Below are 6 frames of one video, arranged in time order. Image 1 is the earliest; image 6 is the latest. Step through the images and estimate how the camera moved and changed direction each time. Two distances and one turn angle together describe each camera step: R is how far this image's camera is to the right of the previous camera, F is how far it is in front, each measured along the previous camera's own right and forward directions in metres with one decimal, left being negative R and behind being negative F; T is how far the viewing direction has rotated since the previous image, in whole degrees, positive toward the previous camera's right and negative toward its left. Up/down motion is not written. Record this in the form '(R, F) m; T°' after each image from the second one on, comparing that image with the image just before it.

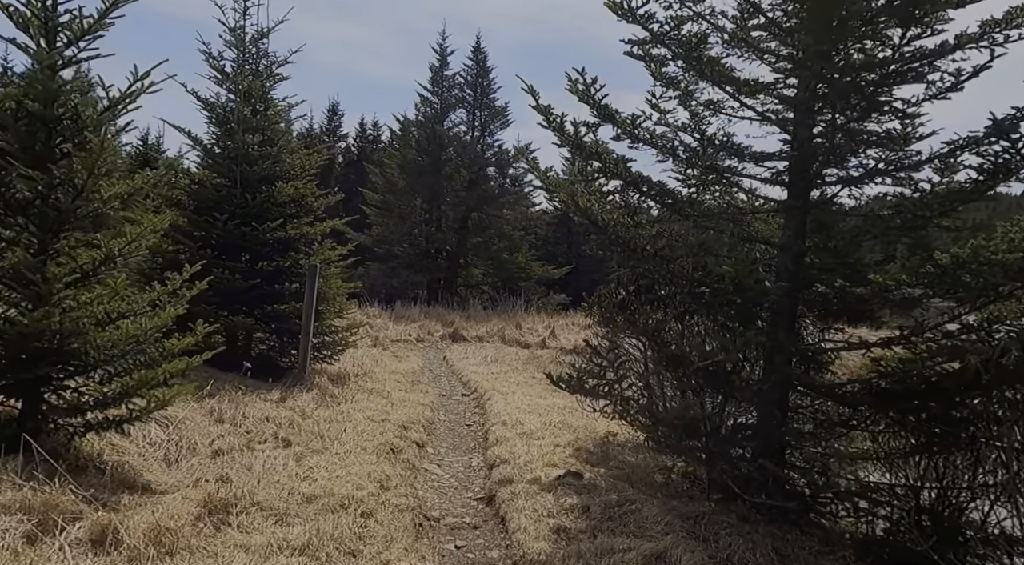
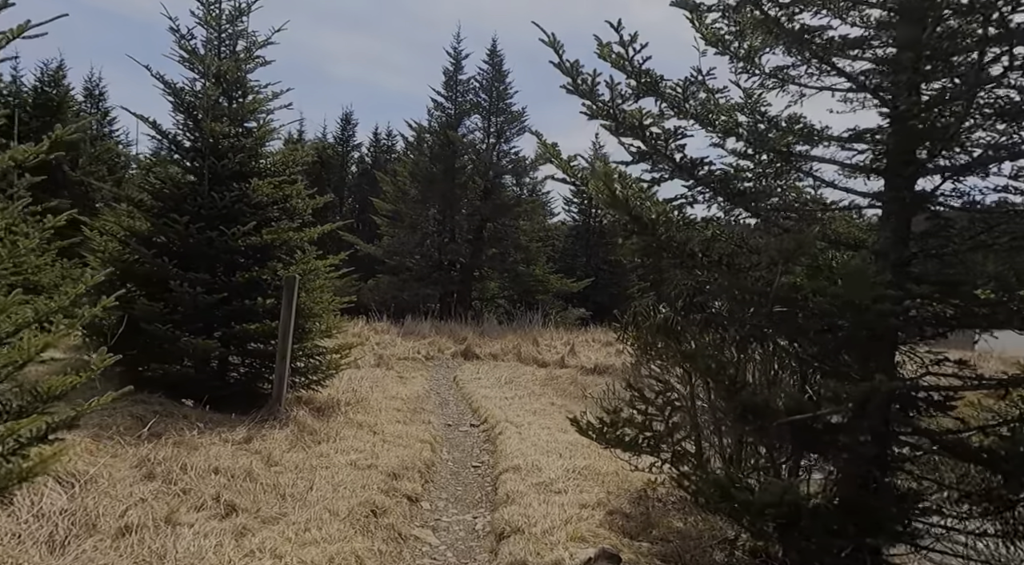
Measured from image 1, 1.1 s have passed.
(0.0, +1.3) m; -1°
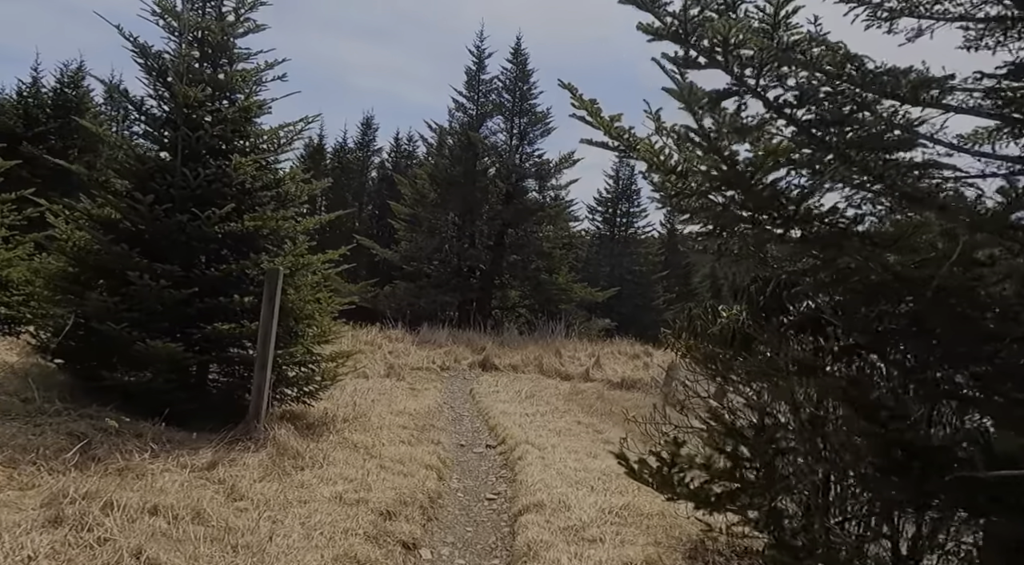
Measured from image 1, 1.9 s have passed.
(0.0, +1.1) m; -2°
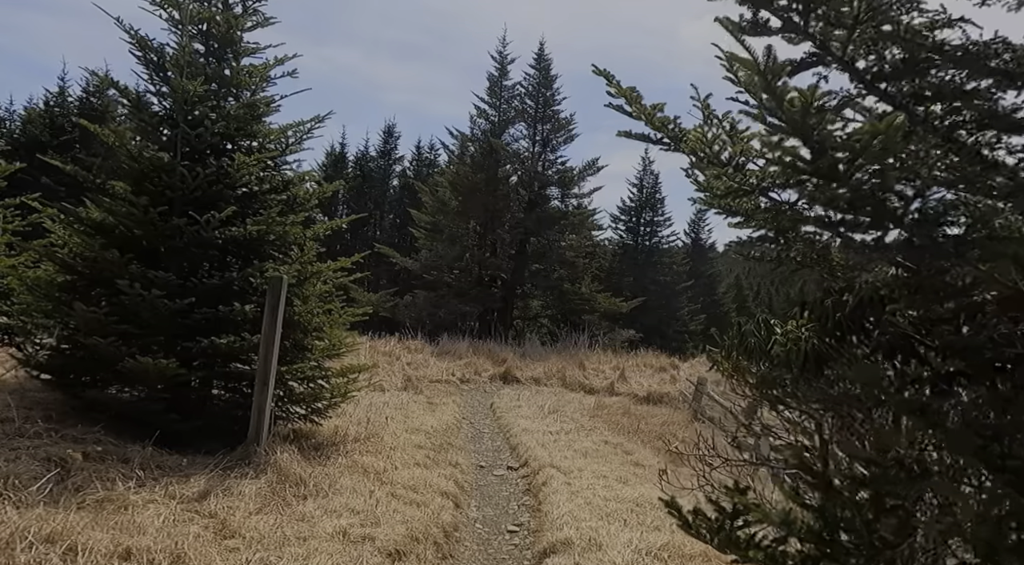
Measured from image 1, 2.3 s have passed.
(0.0, +0.5) m; -2°
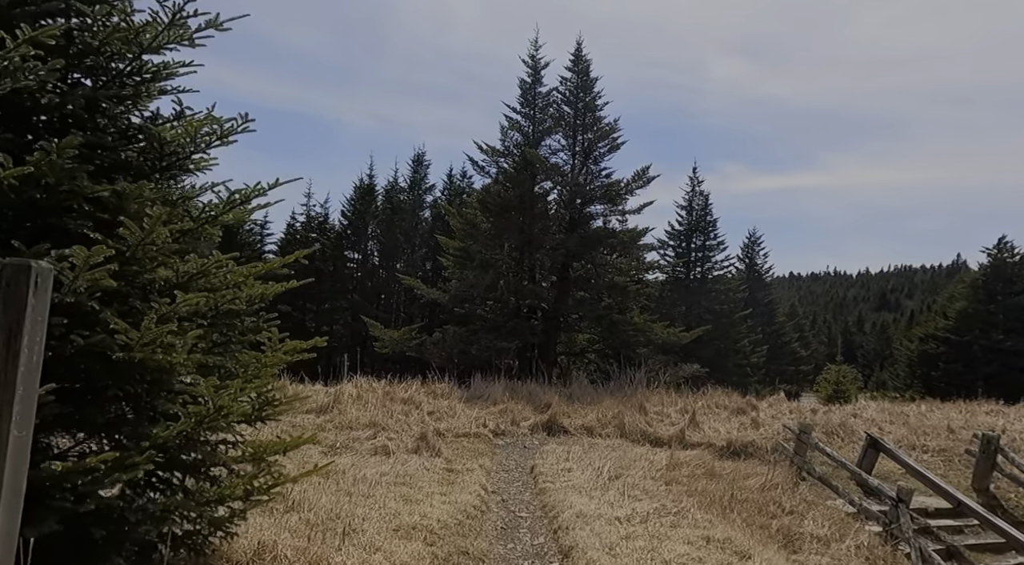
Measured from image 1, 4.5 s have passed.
(0.0, +3.0) m; -3°
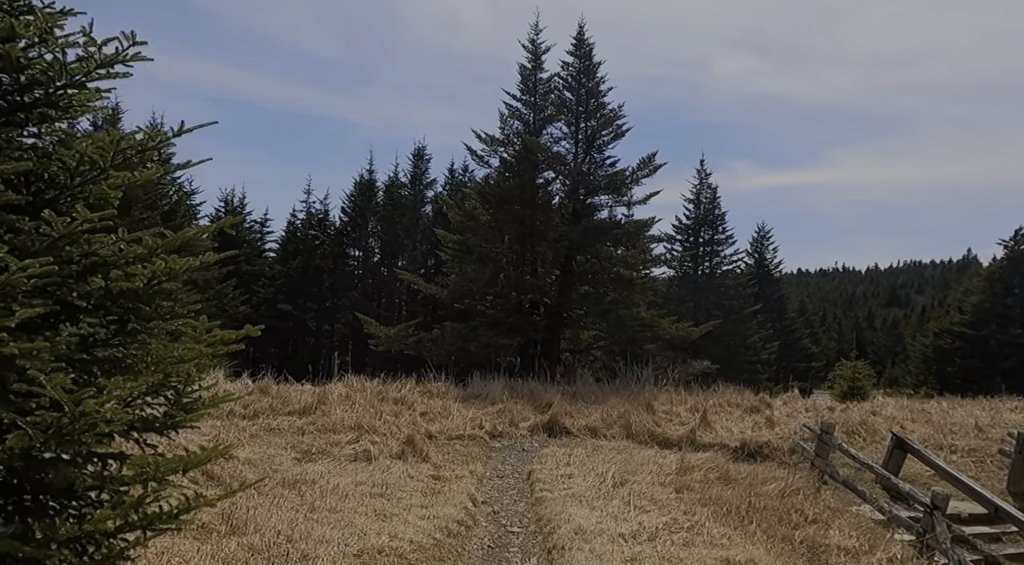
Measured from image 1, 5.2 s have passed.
(+0.2, +0.9) m; -1°
